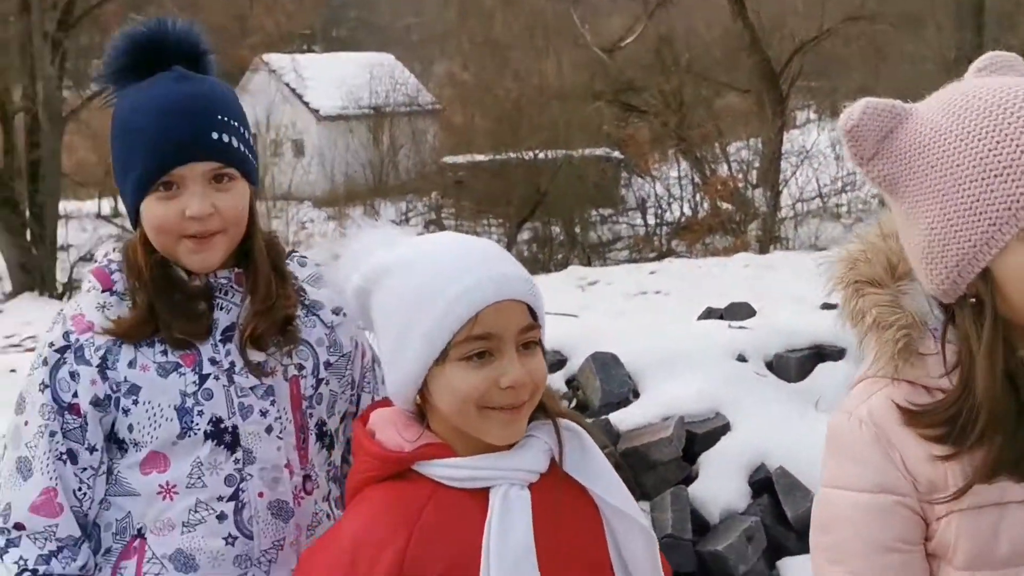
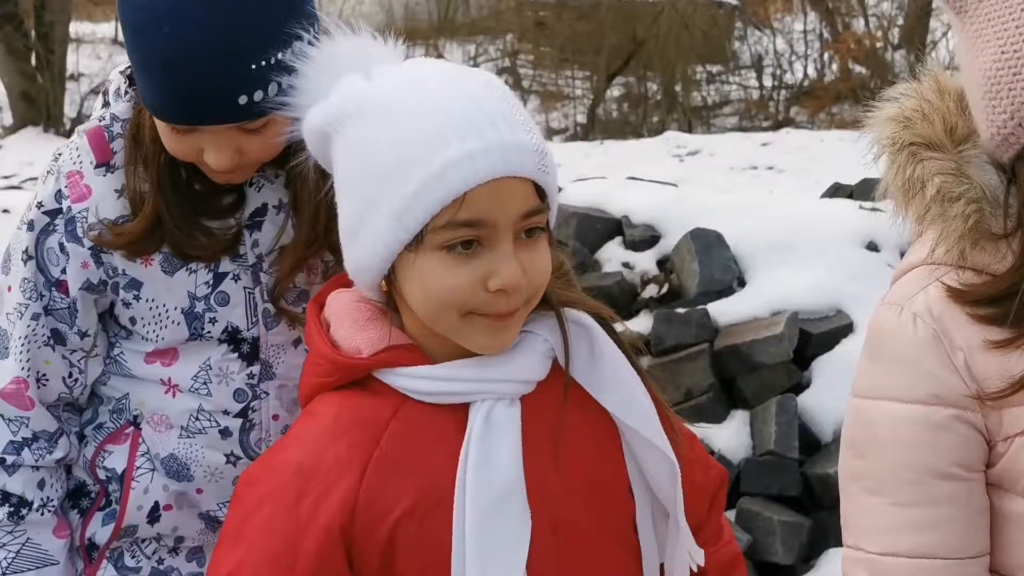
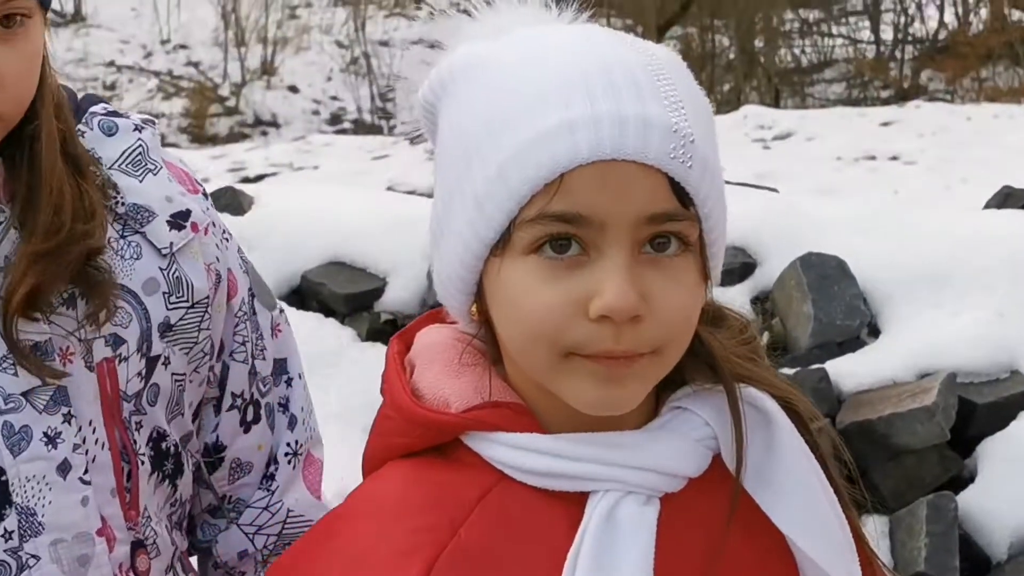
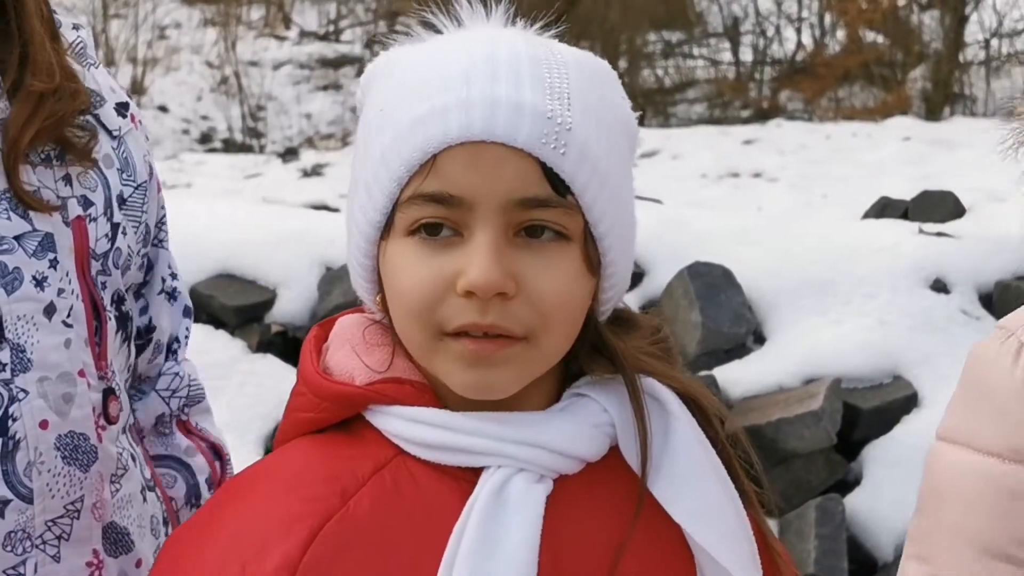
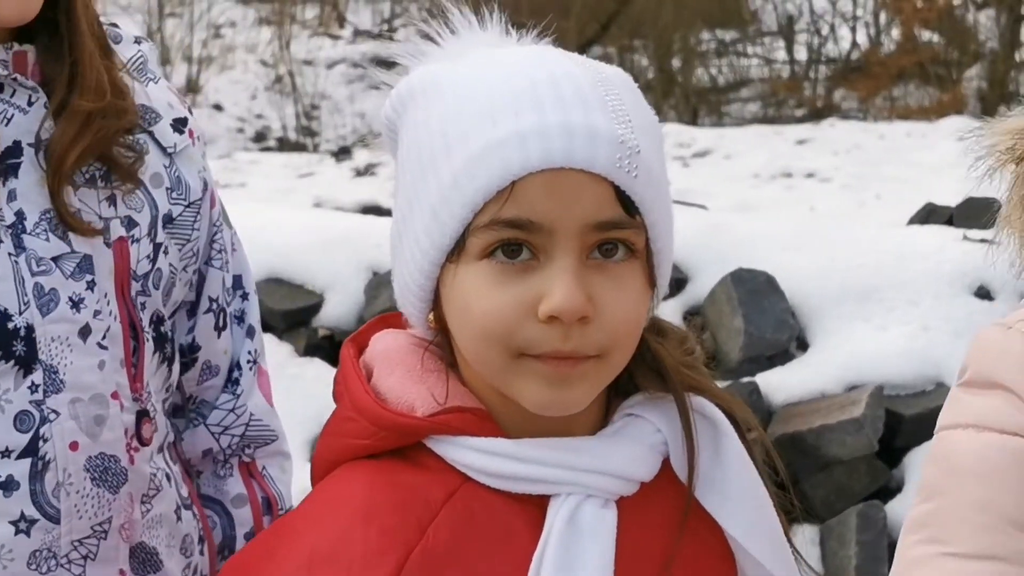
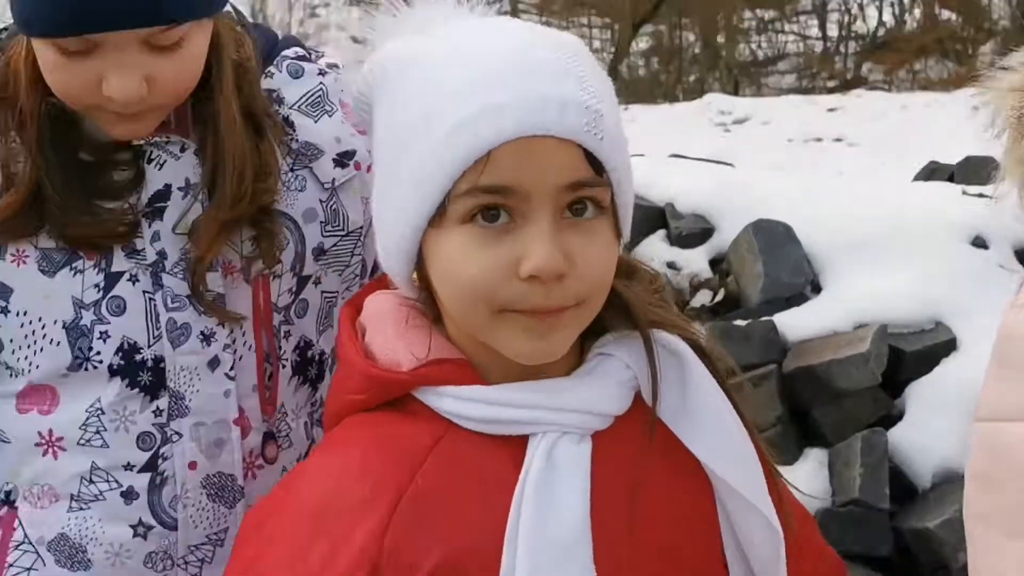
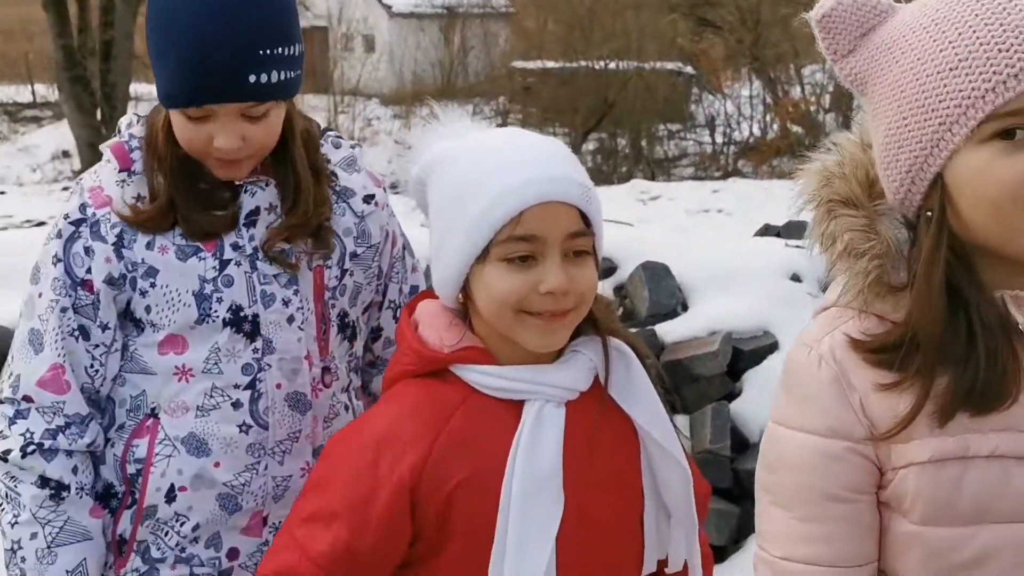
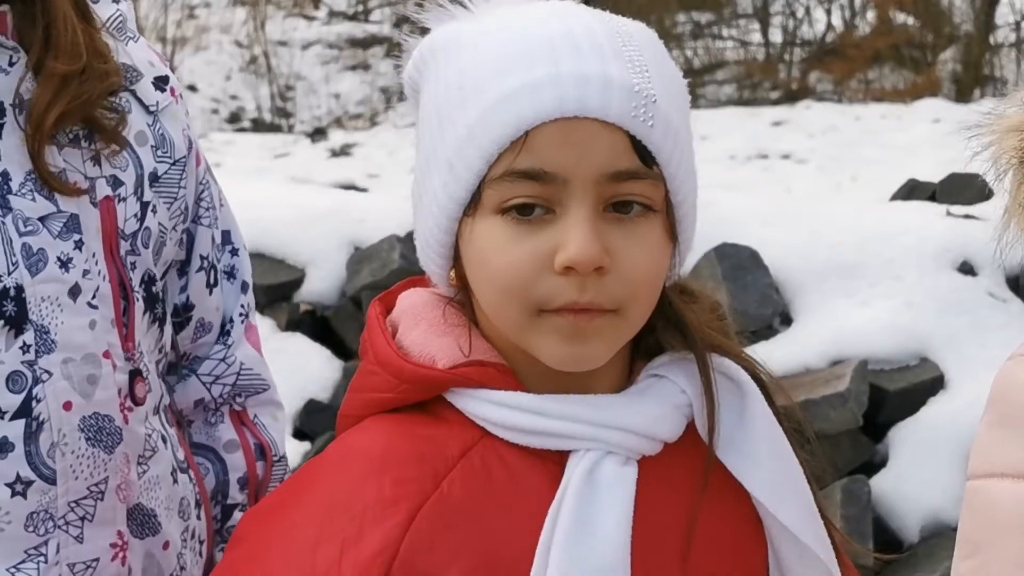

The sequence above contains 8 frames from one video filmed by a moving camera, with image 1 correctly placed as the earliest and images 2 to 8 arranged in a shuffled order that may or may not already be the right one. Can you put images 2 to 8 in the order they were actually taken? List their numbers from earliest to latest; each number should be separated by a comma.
7, 2, 6, 3, 5, 8, 4
